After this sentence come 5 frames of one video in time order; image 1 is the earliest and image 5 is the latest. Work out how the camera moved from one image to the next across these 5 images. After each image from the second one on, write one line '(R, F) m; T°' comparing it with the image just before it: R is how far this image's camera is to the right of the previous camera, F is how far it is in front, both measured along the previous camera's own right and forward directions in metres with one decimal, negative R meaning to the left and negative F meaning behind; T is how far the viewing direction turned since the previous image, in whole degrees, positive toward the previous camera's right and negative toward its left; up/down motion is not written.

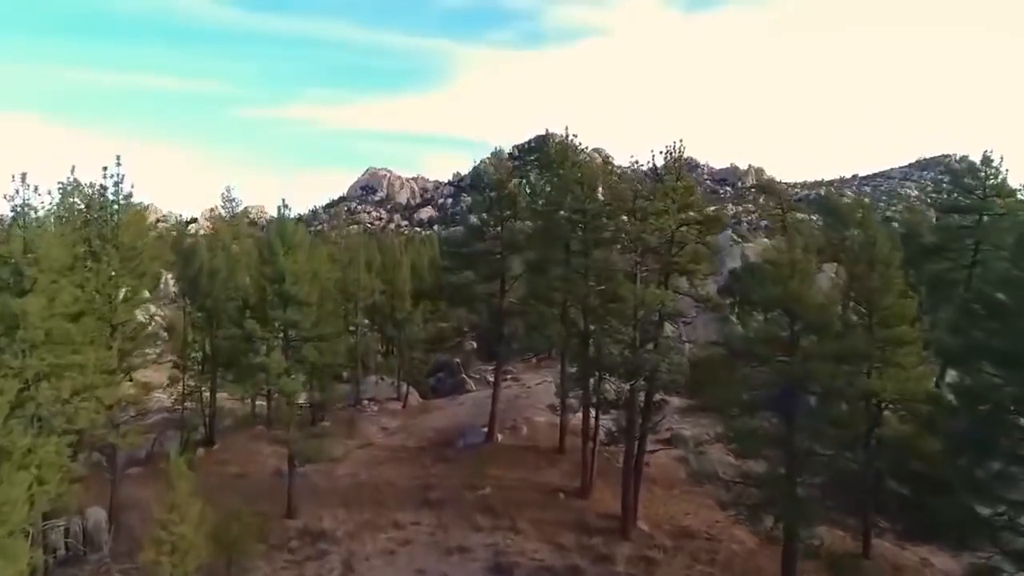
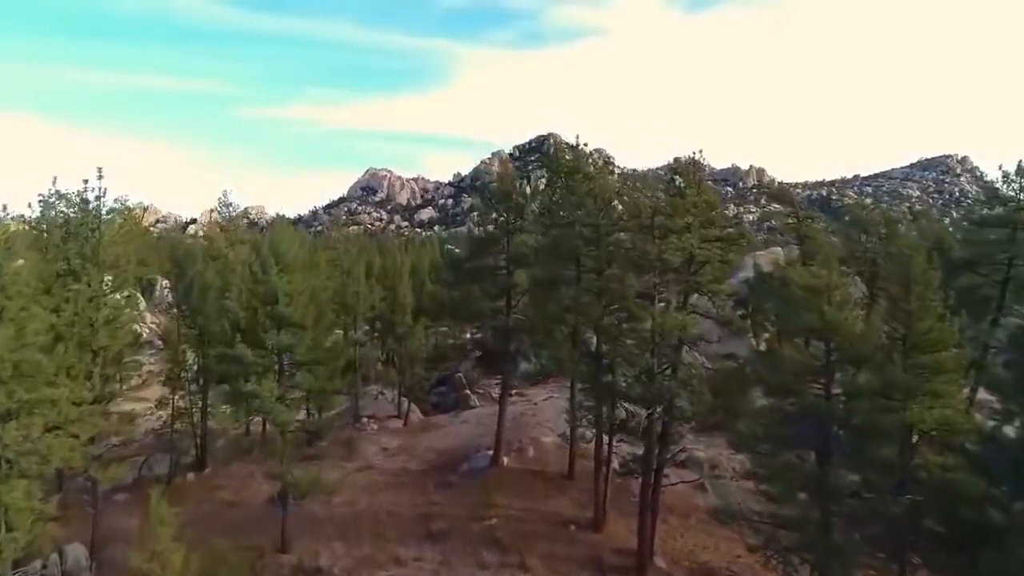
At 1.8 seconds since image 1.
(-0.3, +1.5) m; 0°
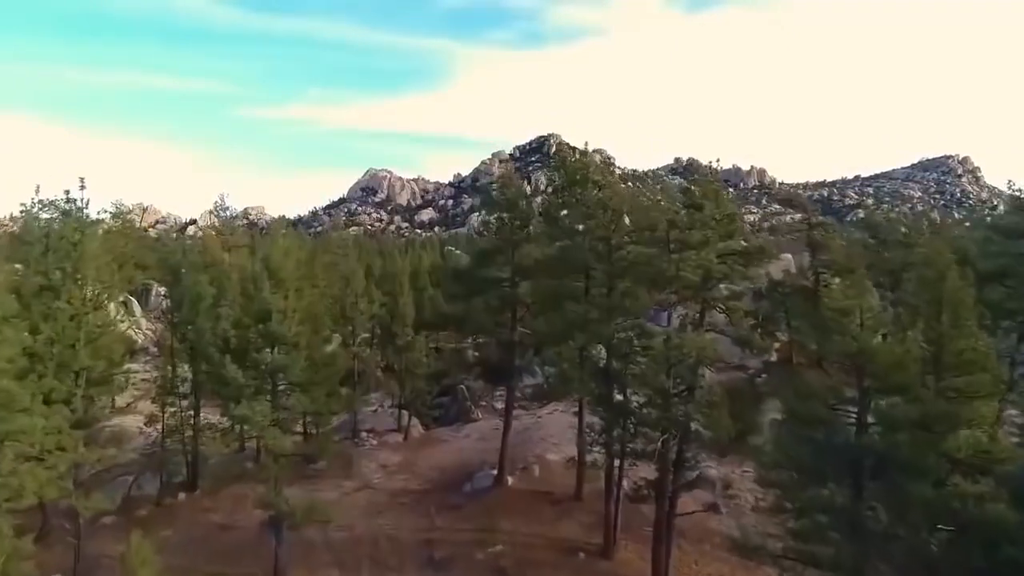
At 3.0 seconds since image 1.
(-0.2, +1.2) m; 0°
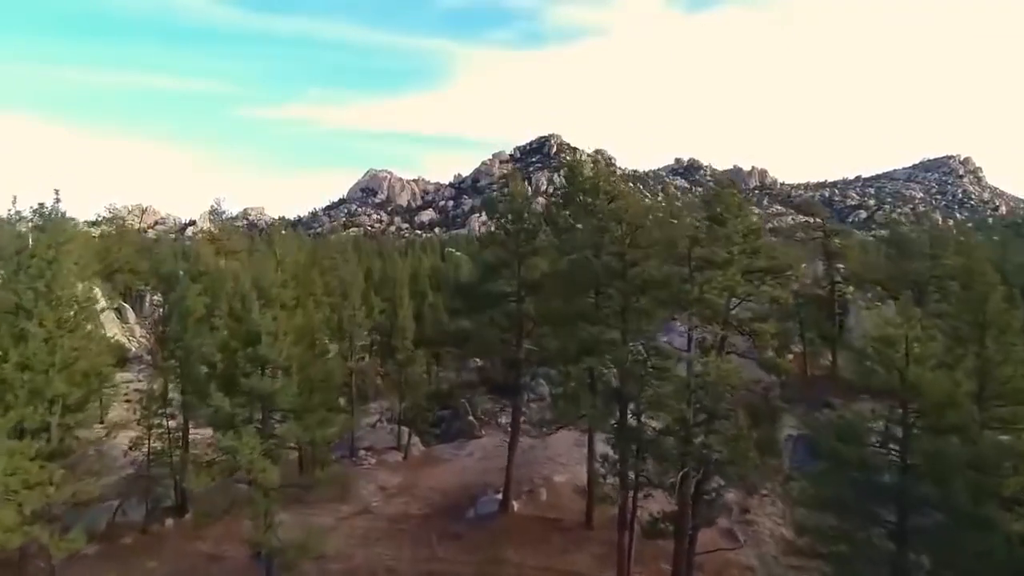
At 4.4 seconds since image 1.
(-0.2, +1.5) m; 0°
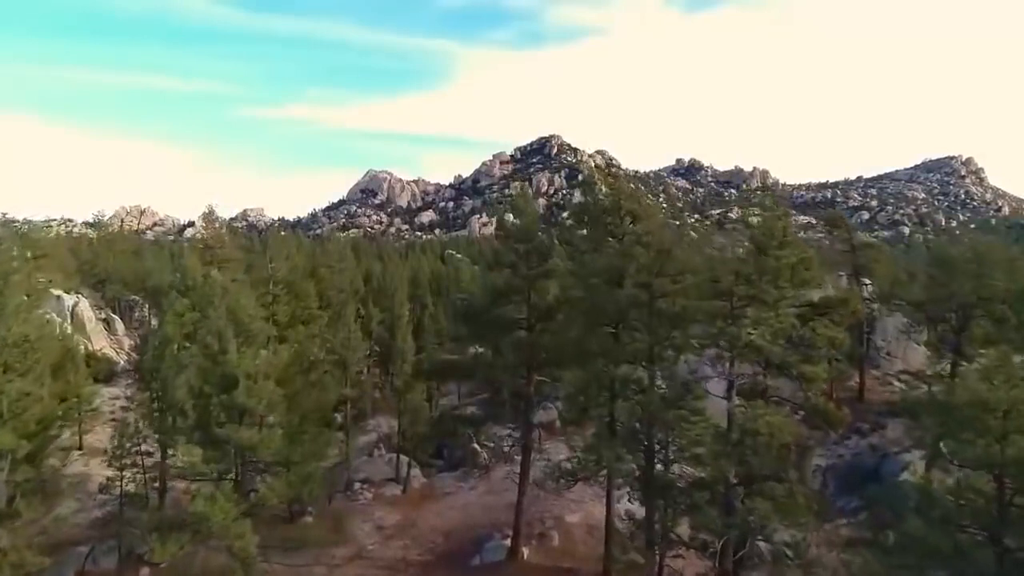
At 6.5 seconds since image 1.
(-0.3, +2.5) m; 0°
